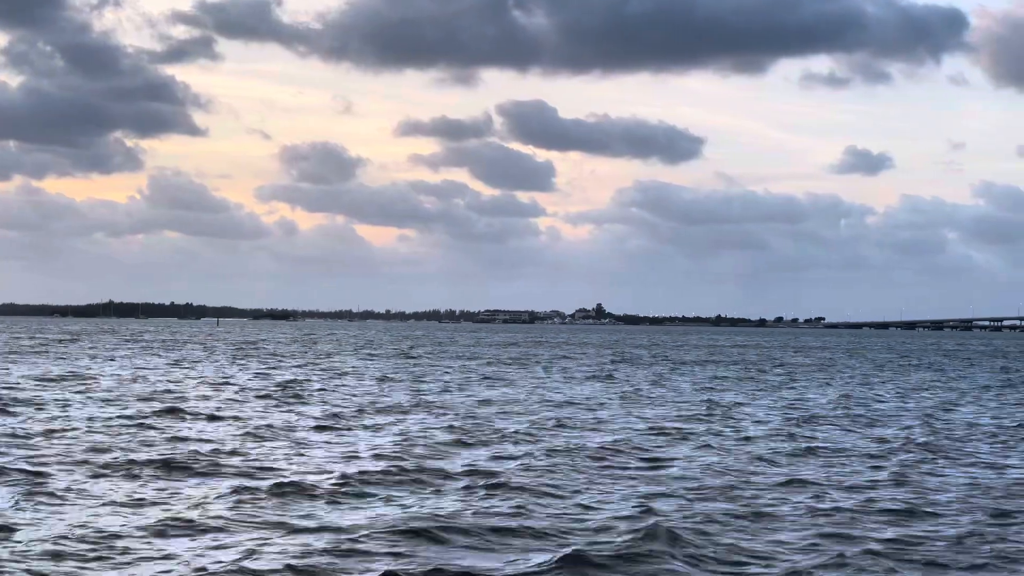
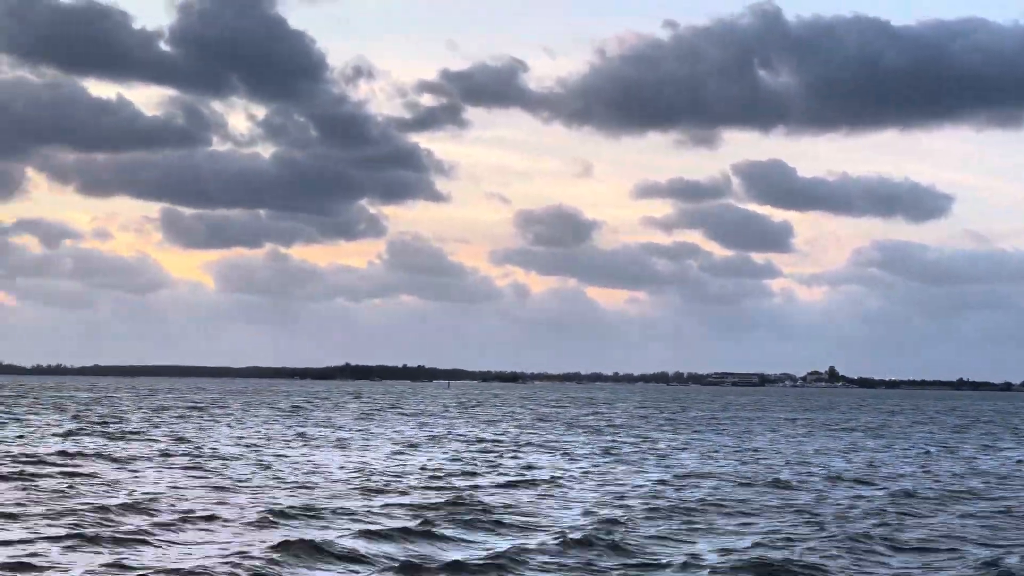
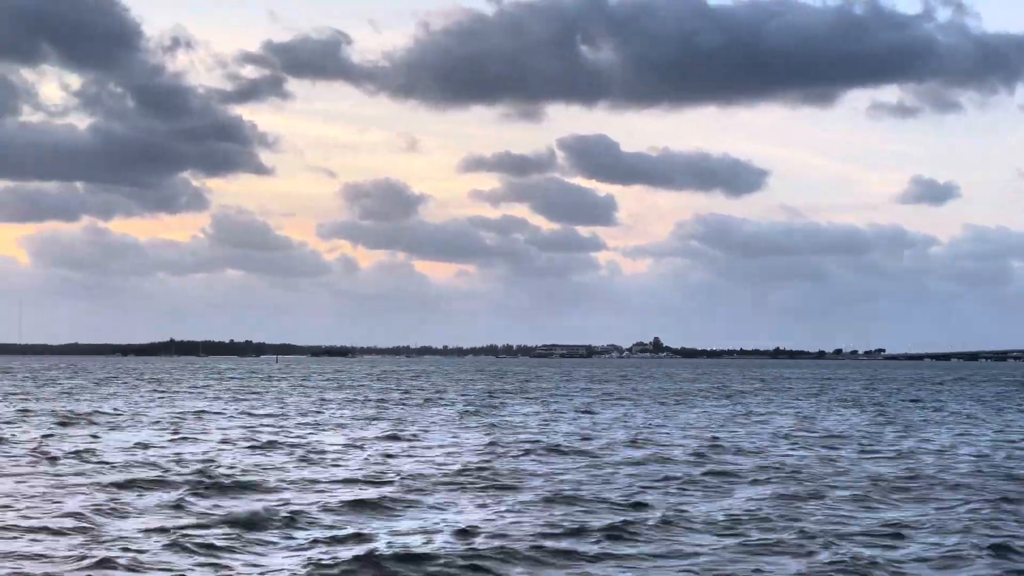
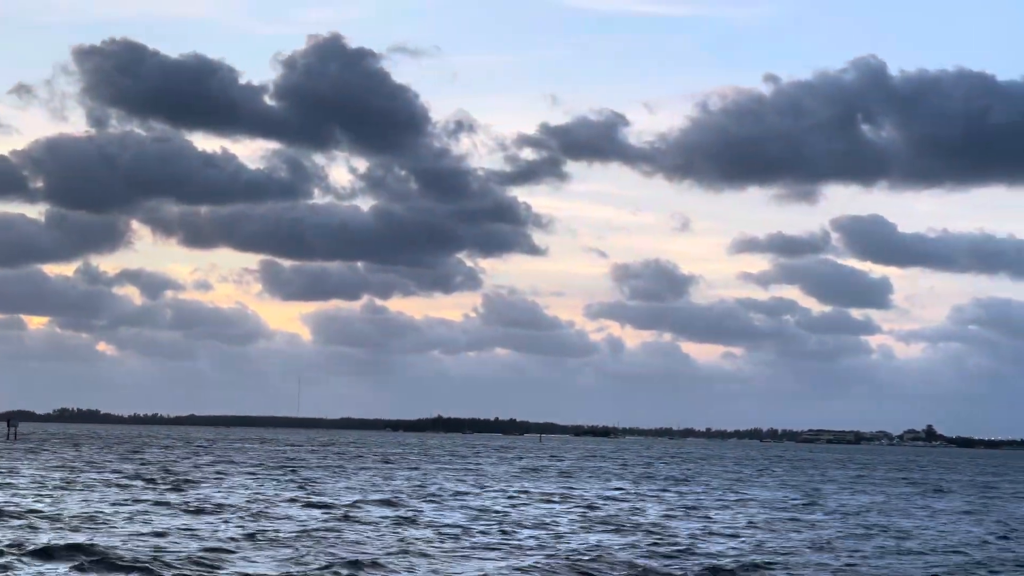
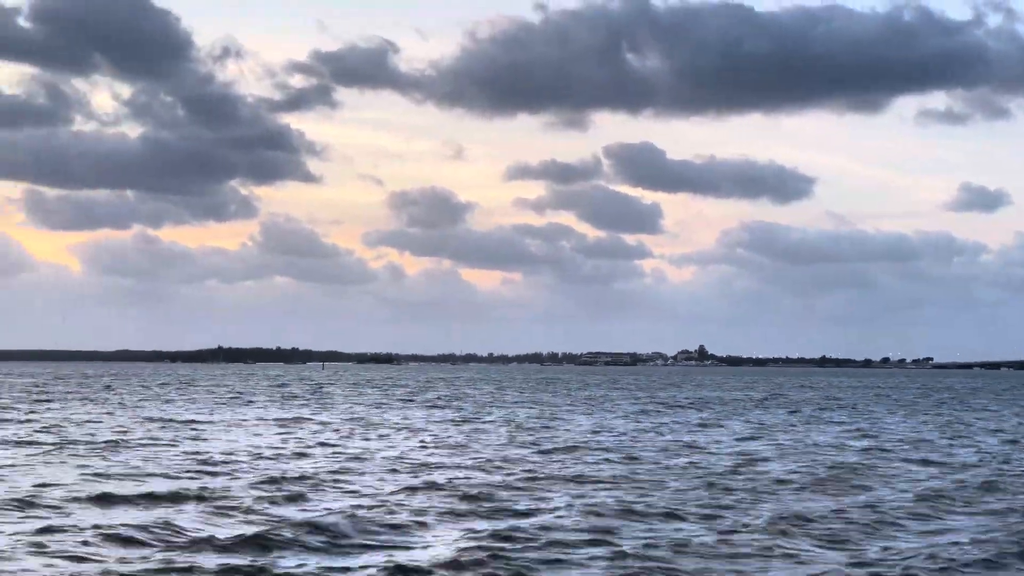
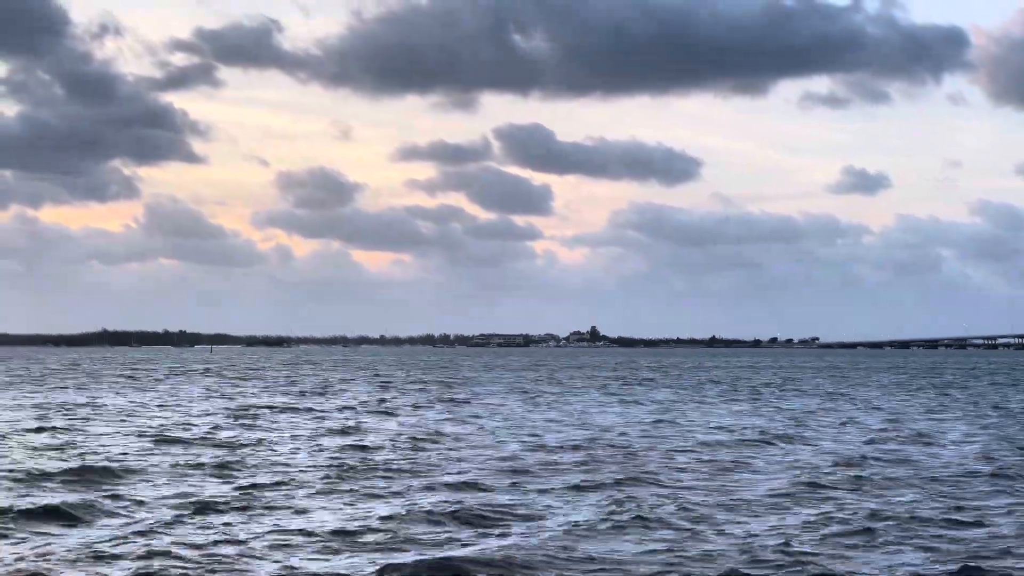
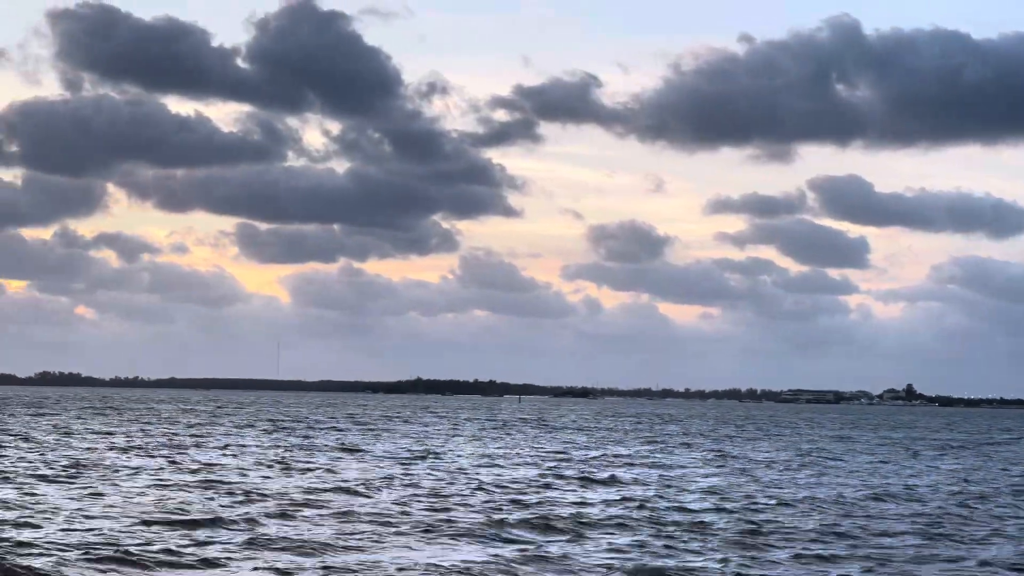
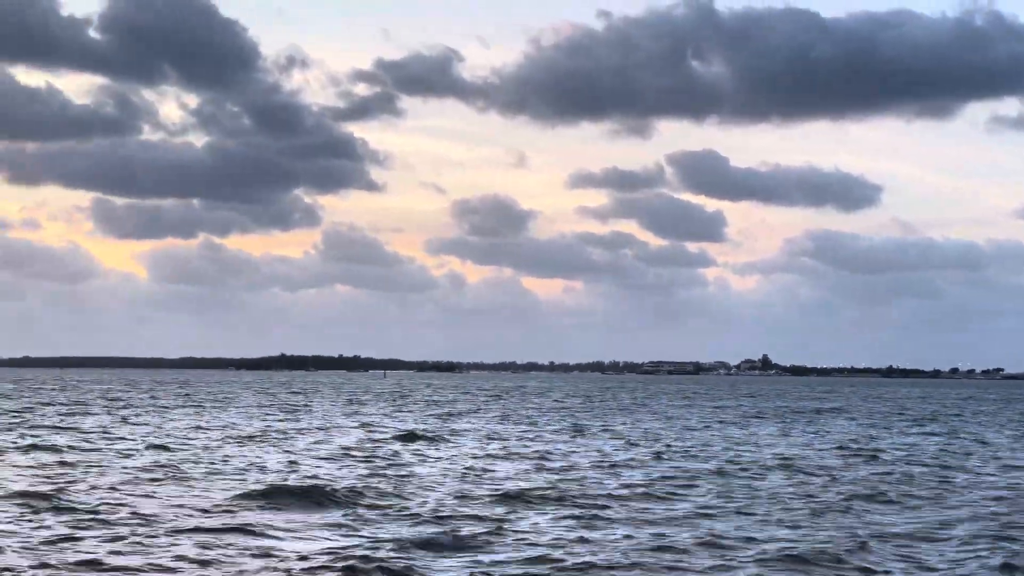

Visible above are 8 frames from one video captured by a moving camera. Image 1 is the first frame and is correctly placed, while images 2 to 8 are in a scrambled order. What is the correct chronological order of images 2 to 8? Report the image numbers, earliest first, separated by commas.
6, 3, 5, 8, 2, 7, 4
